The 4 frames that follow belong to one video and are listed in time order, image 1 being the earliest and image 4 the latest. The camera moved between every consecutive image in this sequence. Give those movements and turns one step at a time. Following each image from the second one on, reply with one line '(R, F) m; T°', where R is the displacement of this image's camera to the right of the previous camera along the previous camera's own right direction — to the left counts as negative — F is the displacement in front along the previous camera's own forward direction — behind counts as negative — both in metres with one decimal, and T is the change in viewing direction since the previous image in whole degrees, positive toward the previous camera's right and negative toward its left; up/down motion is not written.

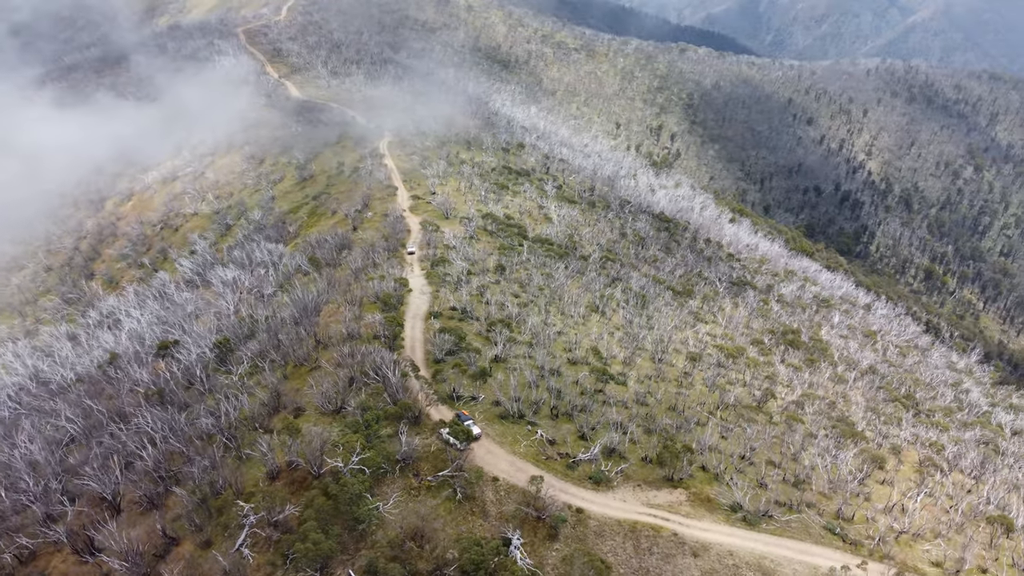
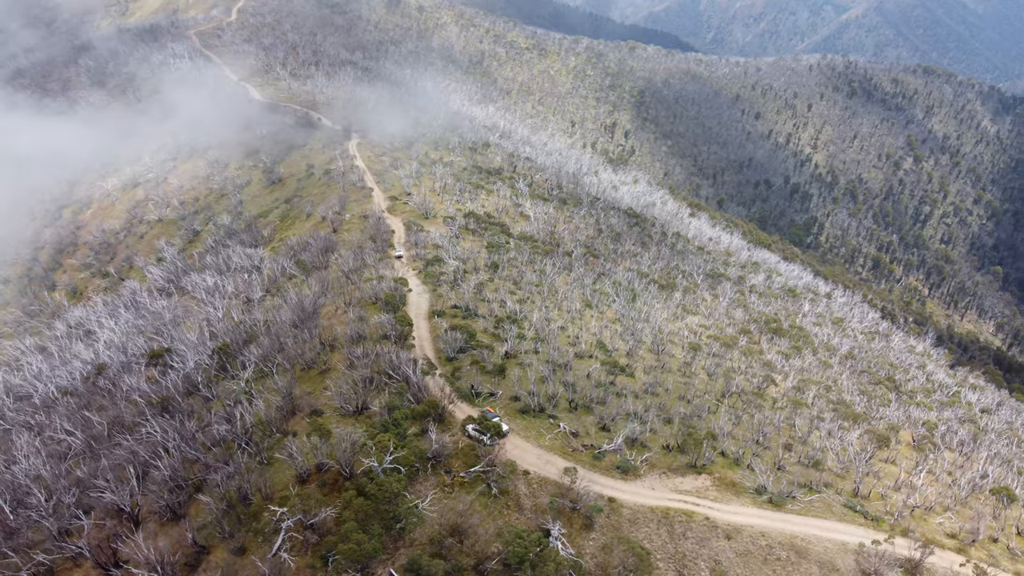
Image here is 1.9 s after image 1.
(-2.6, -0.1) m; +3°
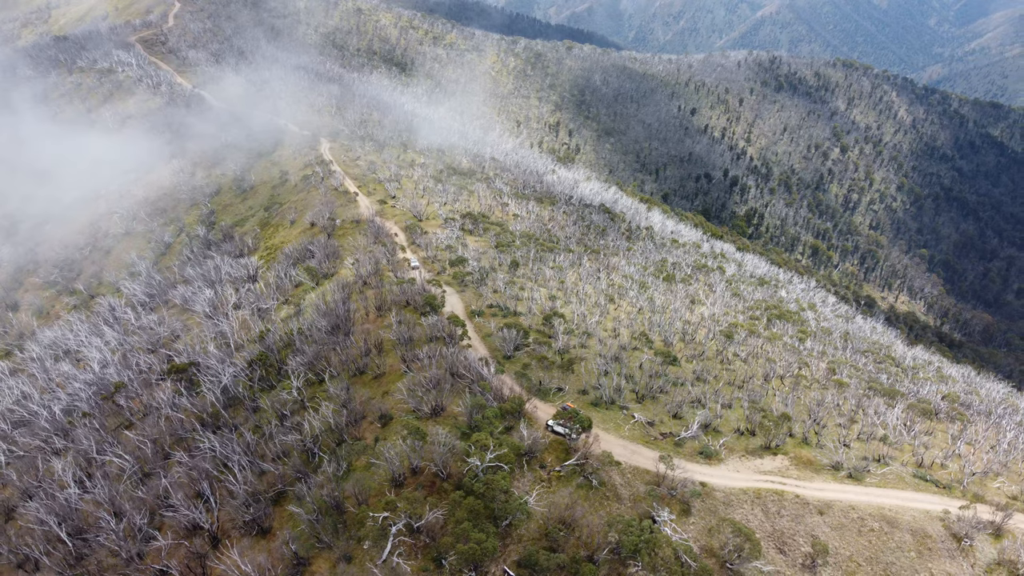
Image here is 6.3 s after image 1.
(-5.4, -0.1) m; +3°
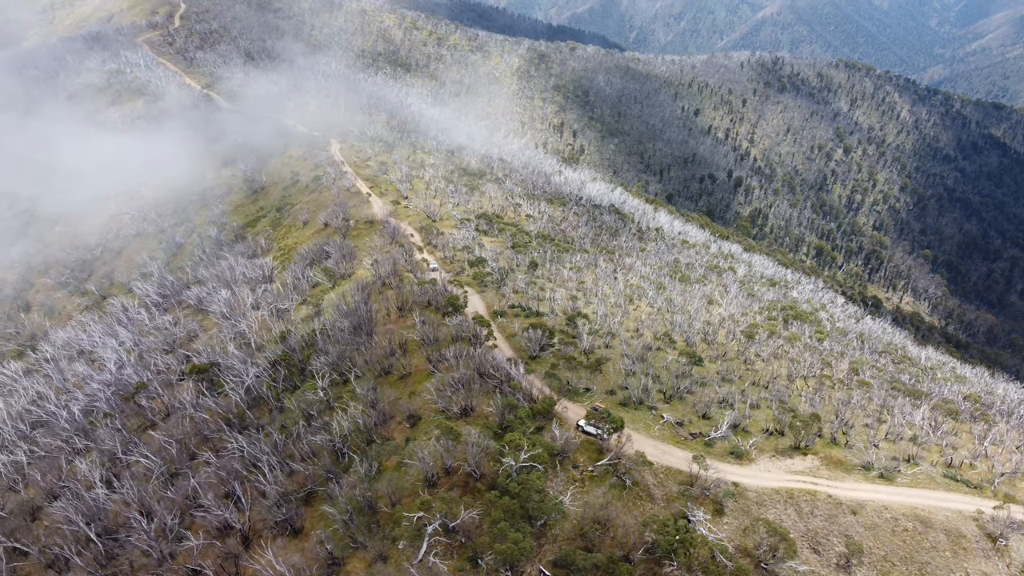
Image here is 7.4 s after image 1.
(-1.3, -0.2) m; -1°
